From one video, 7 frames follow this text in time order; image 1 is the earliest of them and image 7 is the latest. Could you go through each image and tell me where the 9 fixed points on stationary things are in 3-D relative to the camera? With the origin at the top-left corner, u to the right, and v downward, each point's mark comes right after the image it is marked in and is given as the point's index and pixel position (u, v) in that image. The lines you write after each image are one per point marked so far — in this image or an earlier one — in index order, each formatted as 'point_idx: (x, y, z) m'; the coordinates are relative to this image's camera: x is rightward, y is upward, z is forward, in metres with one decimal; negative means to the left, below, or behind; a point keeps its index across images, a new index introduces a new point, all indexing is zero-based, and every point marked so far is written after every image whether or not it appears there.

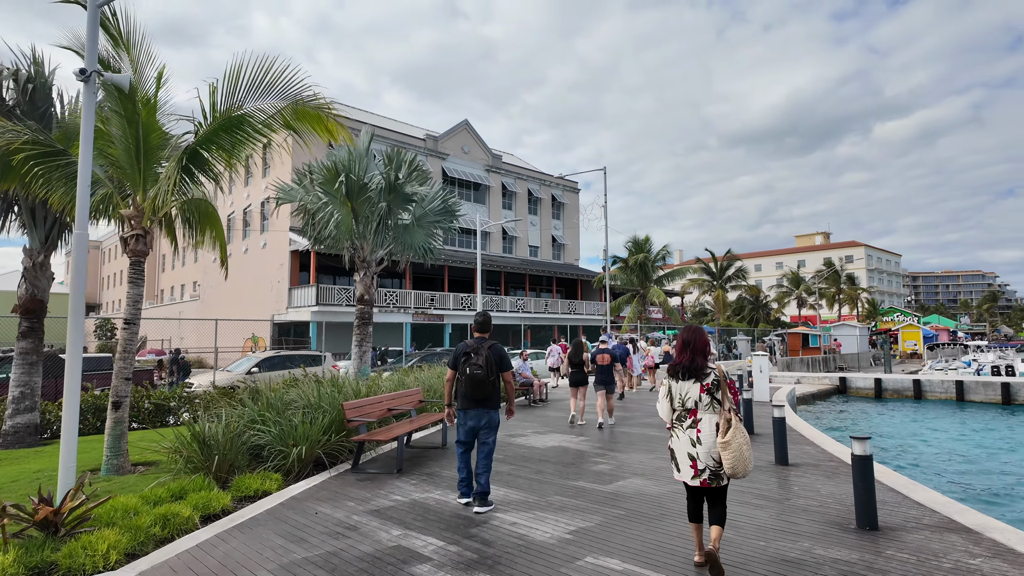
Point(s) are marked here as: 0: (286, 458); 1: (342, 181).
0: (-2.8, -2.1, +7.1) m
1: (-3.5, +2.2, +11.8) m
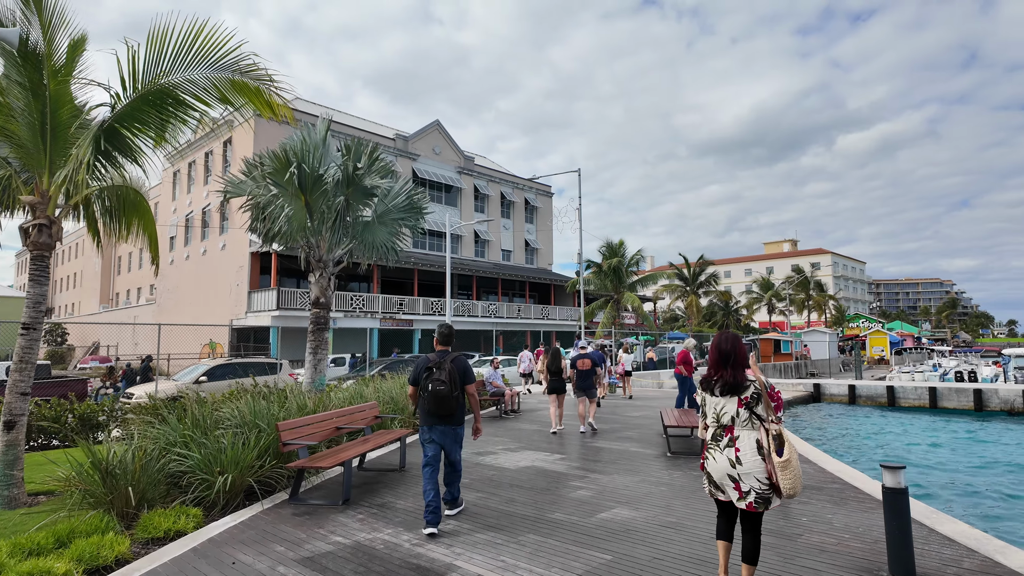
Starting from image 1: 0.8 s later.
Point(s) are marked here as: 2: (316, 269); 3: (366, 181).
0: (-3.1, -2.1, +6.0) m
1: (-4.1, +2.1, +10.7) m
2: (-4.1, +0.4, +12.2) m
3: (-3.0, +2.2, +11.4) m
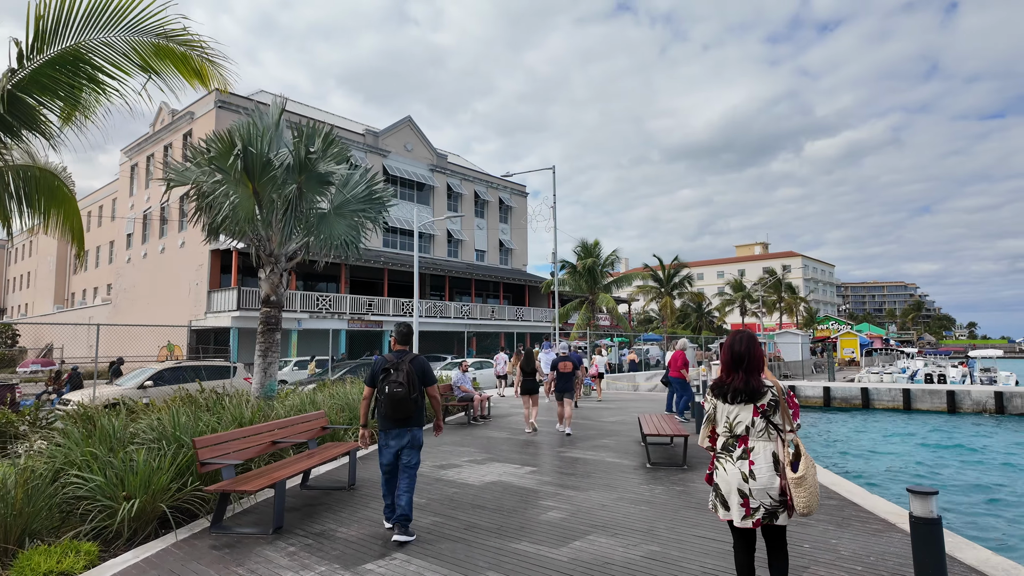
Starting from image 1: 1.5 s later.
0: (-3.5, -2.0, +5.0) m
1: (-4.6, +2.2, +9.7) m
2: (-4.7, +0.4, +11.2) m
3: (-3.5, +2.2, +10.5) m
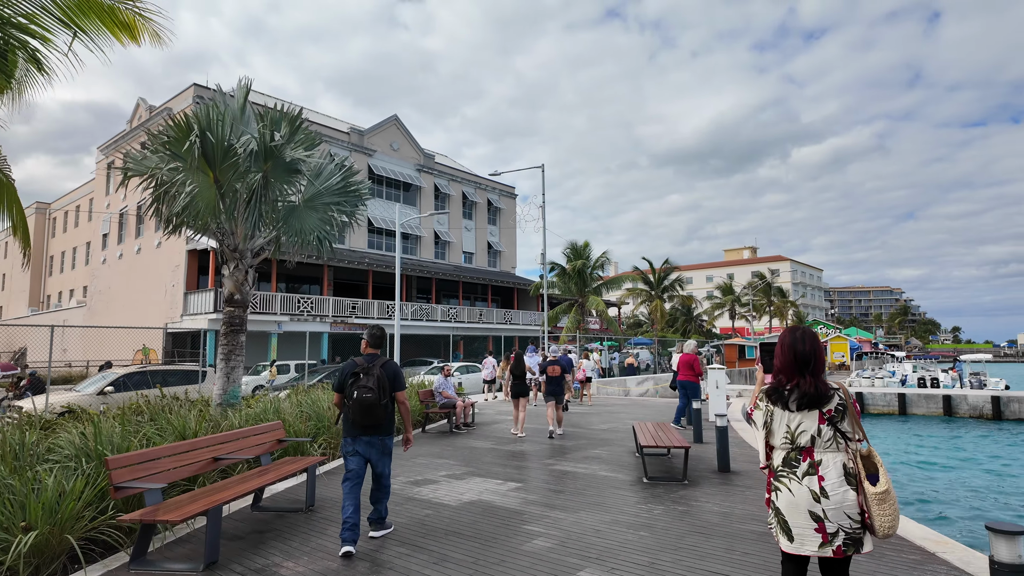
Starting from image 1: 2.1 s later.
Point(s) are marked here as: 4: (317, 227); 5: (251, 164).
0: (-3.6, -1.9, +4.2) m
1: (-4.9, +2.3, +8.9) m
2: (-5.0, +0.5, +10.3) m
3: (-3.8, +2.3, +9.7) m
4: (-3.7, +1.2, +10.9) m
5: (-4.3, +2.0, +9.5) m
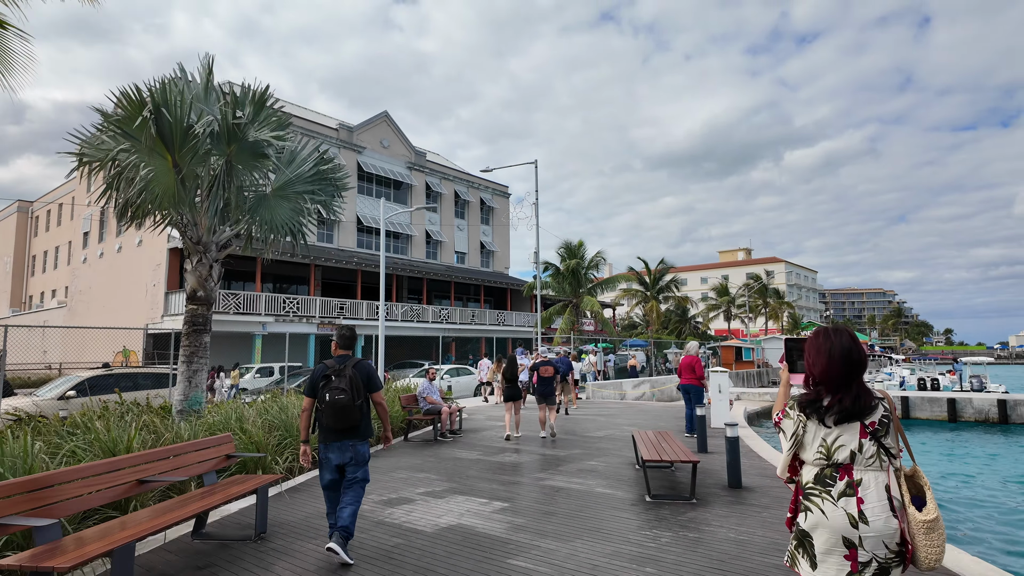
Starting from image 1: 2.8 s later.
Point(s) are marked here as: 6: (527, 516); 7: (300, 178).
0: (-3.7, -1.8, +3.3) m
1: (-5.0, +2.3, +8.0) m
2: (-5.2, +0.6, +9.5) m
3: (-4.0, +2.3, +8.8) m
4: (-3.9, +1.2, +10.0) m
5: (-4.5, +2.1, +8.7) m
6: (+0.1, -2.3, +5.8) m
7: (-3.7, +1.9, +10.1) m
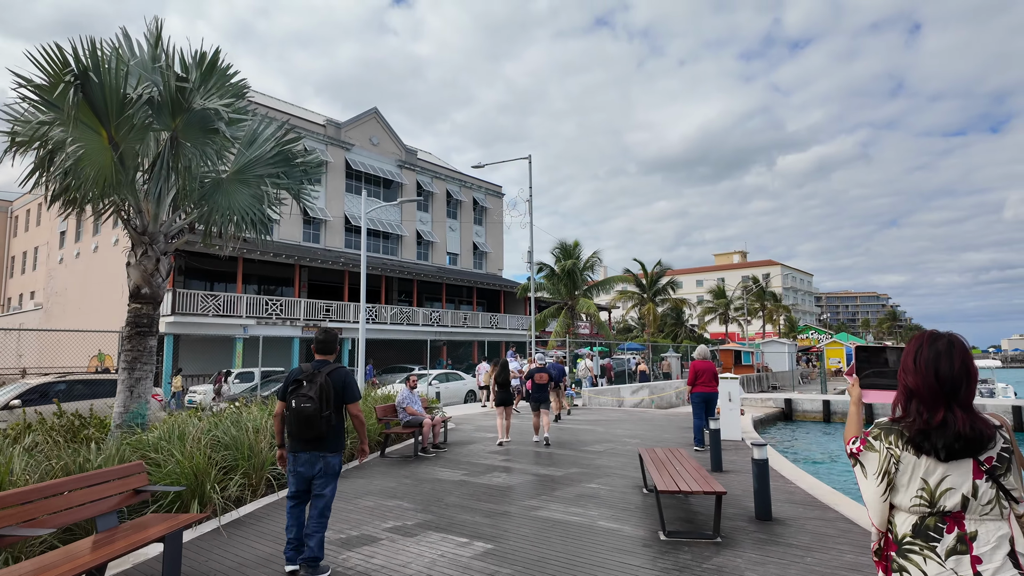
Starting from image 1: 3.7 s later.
0: (-3.8, -1.7, +2.1) m
1: (-5.2, +2.4, +6.9) m
2: (-5.3, +0.6, +8.3) m
3: (-4.1, +2.4, +7.7) m
4: (-4.0, +1.3, +8.9) m
5: (-4.6, +2.2, +7.5) m
6: (0.0, -2.2, +4.7) m
7: (-3.8, +2.0, +9.0) m
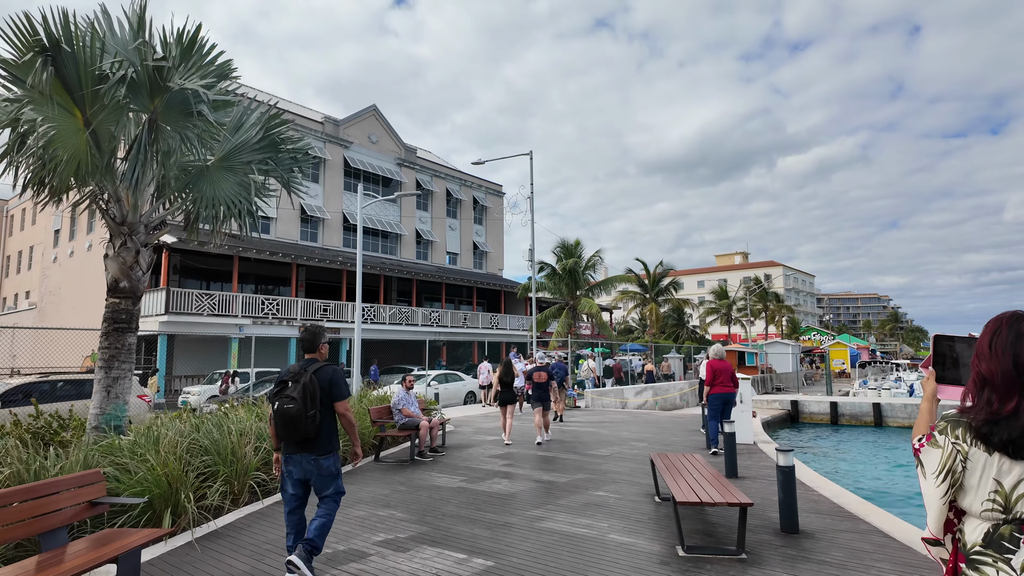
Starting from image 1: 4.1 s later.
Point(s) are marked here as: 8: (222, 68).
0: (-3.8, -1.6, +1.6) m
1: (-5.1, +2.5, +6.4) m
2: (-5.3, +0.7, +7.8) m
3: (-4.1, +2.5, +7.2) m
4: (-4.0, +1.3, +8.4) m
5: (-4.6, +2.2, +7.0) m
6: (0.0, -2.1, +4.2) m
7: (-3.8, +2.0, +8.5) m
8: (-3.9, +3.0, +8.0) m
